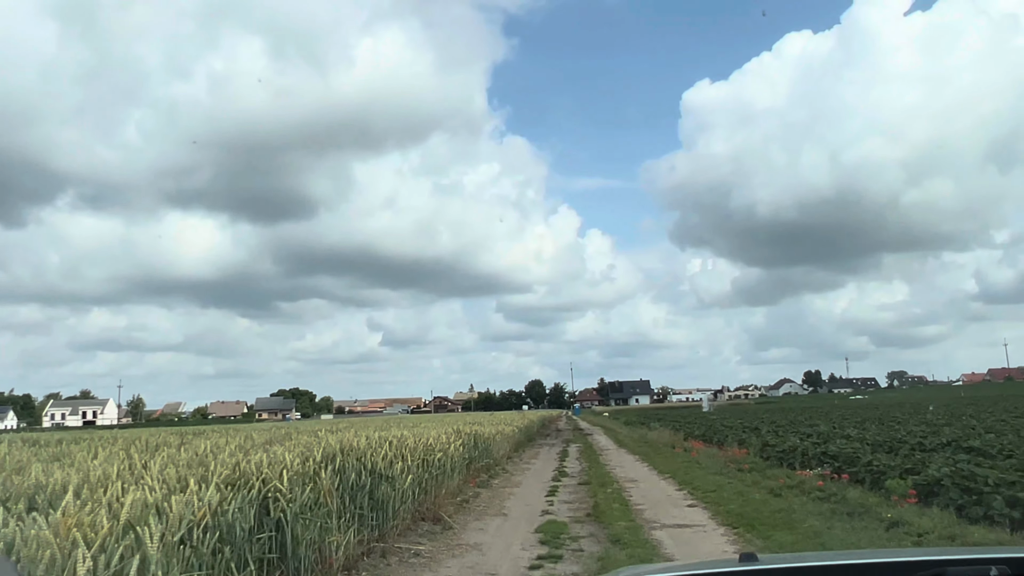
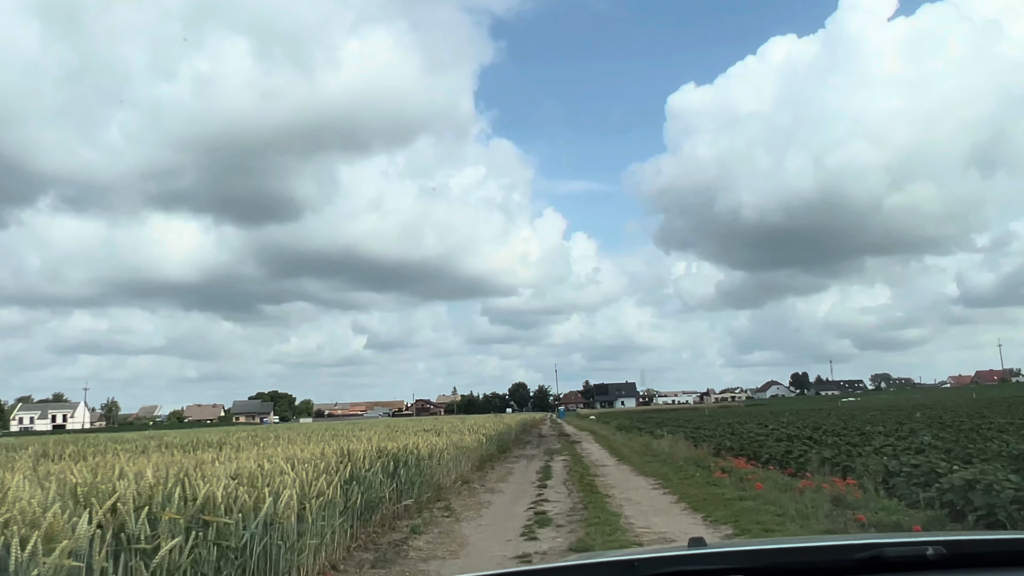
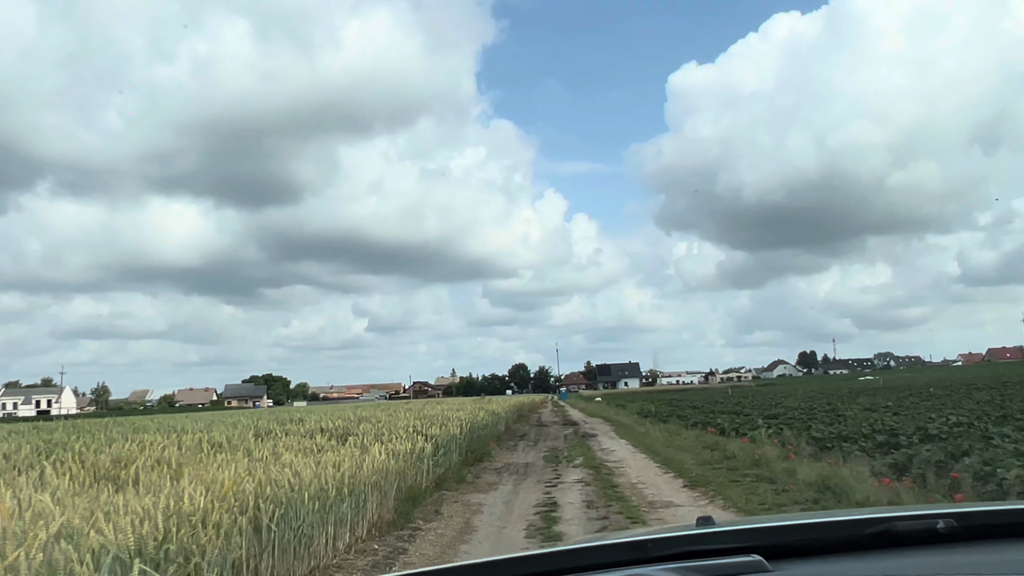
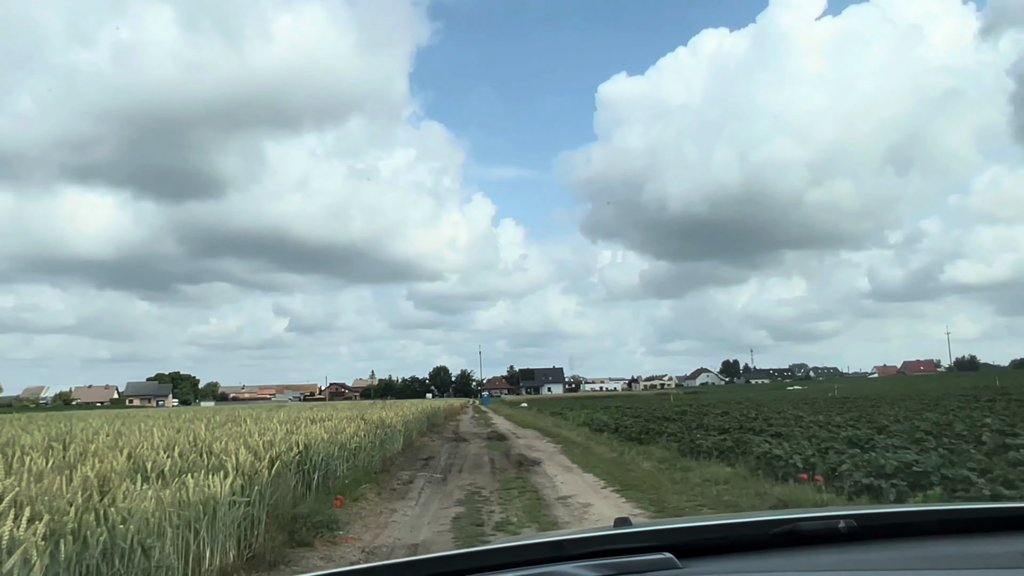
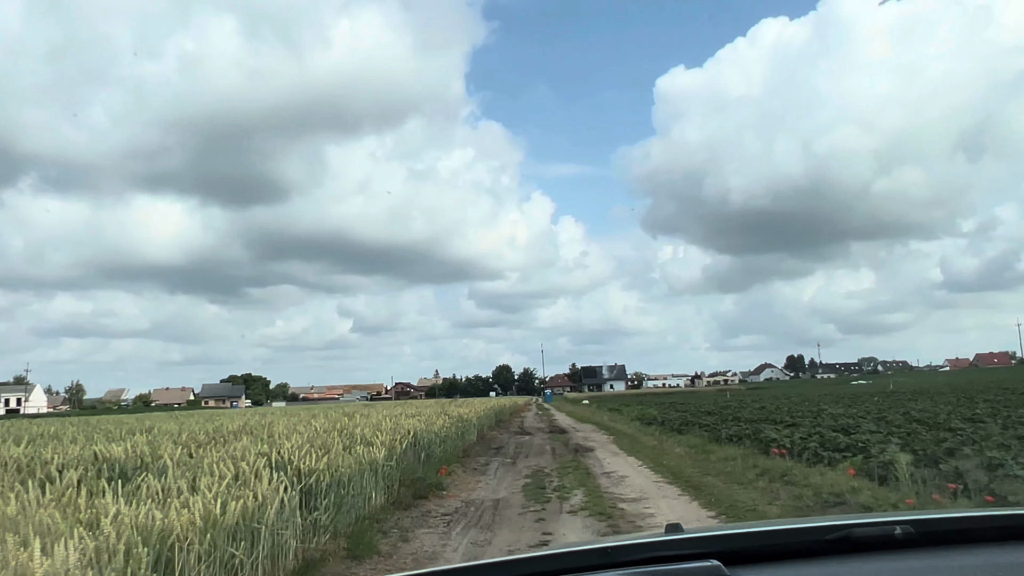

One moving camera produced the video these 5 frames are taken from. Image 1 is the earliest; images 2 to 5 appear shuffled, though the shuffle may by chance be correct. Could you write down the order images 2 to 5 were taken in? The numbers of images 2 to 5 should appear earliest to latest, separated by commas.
2, 3, 5, 4
